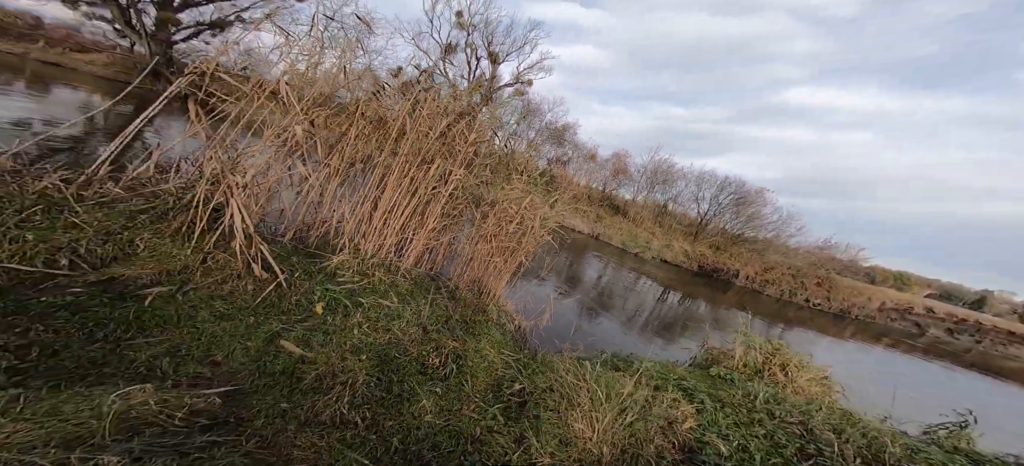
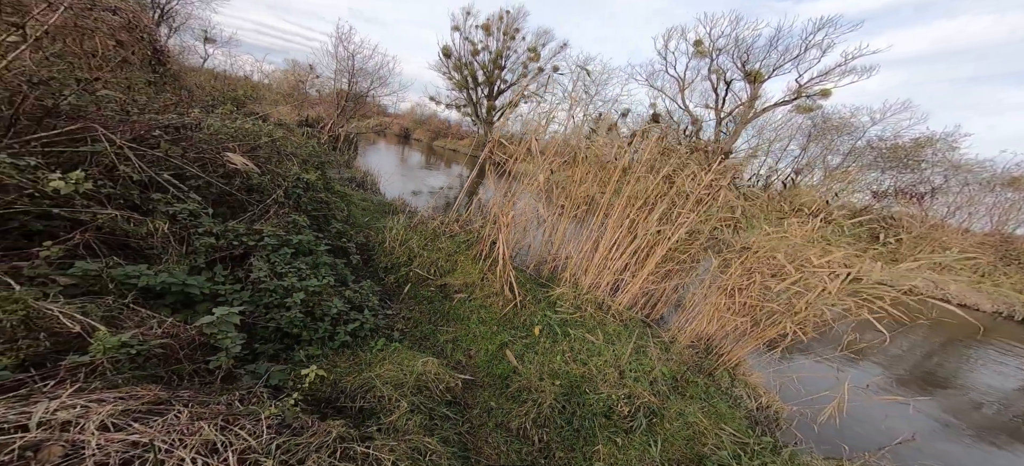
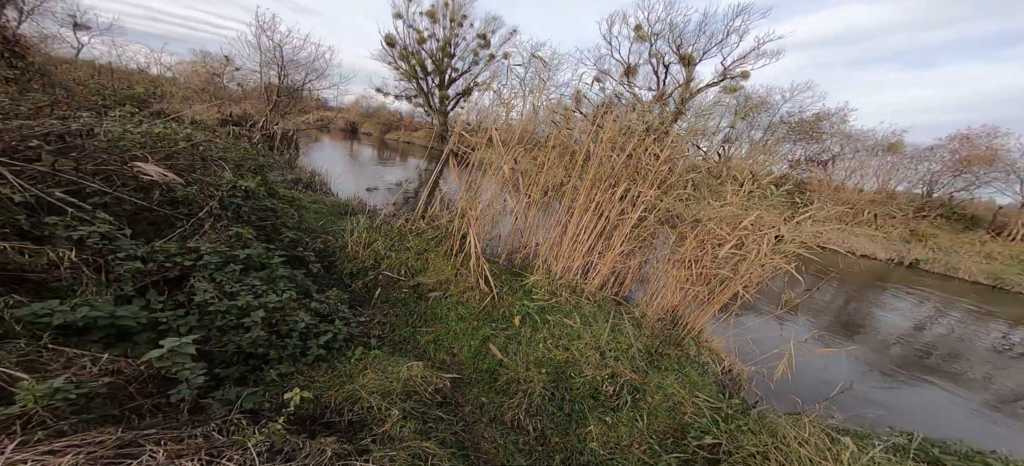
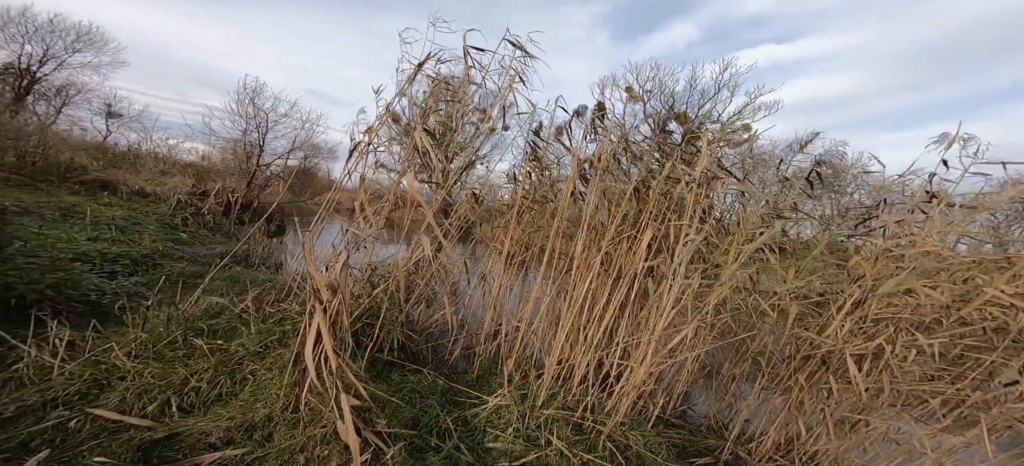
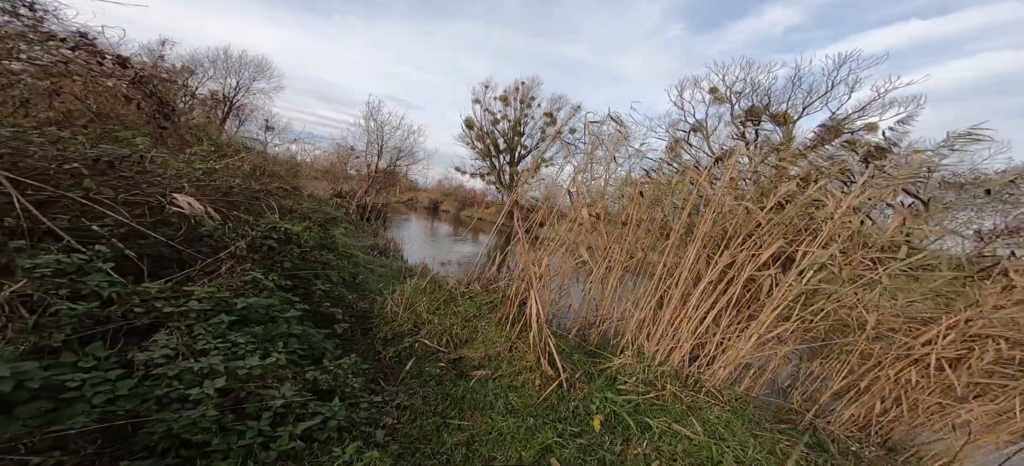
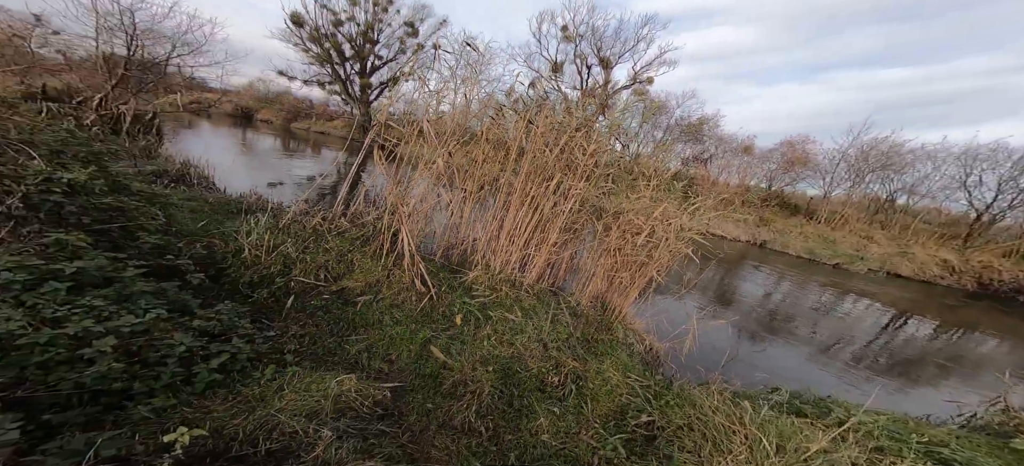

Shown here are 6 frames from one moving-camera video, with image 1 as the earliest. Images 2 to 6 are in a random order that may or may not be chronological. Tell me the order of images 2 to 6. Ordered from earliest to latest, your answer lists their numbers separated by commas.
6, 3, 2, 5, 4
